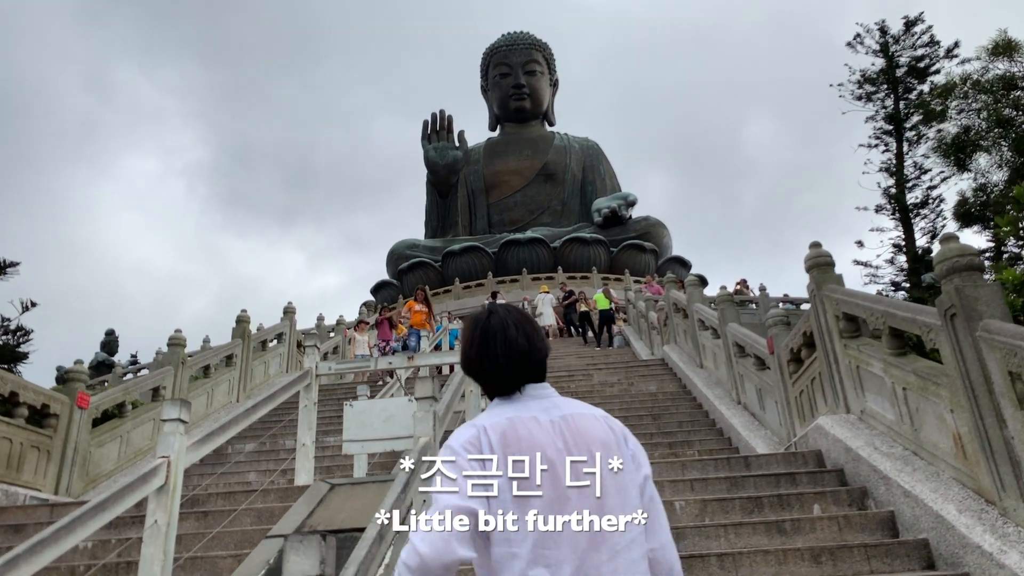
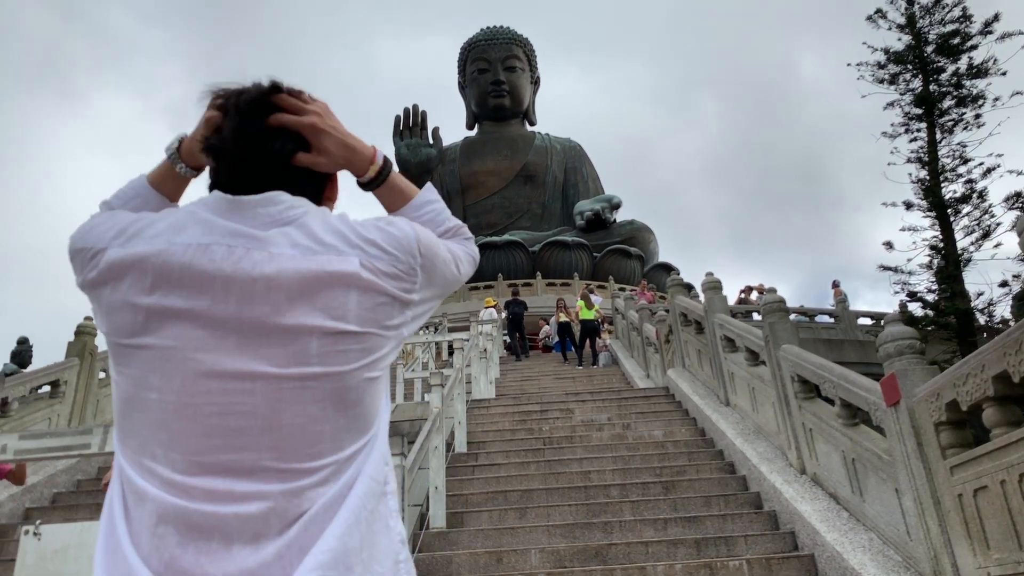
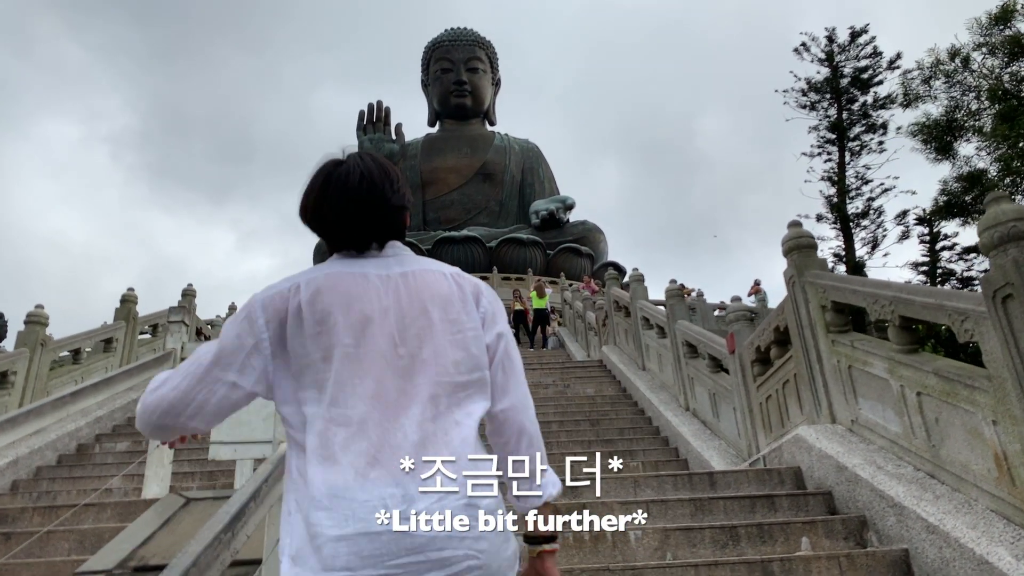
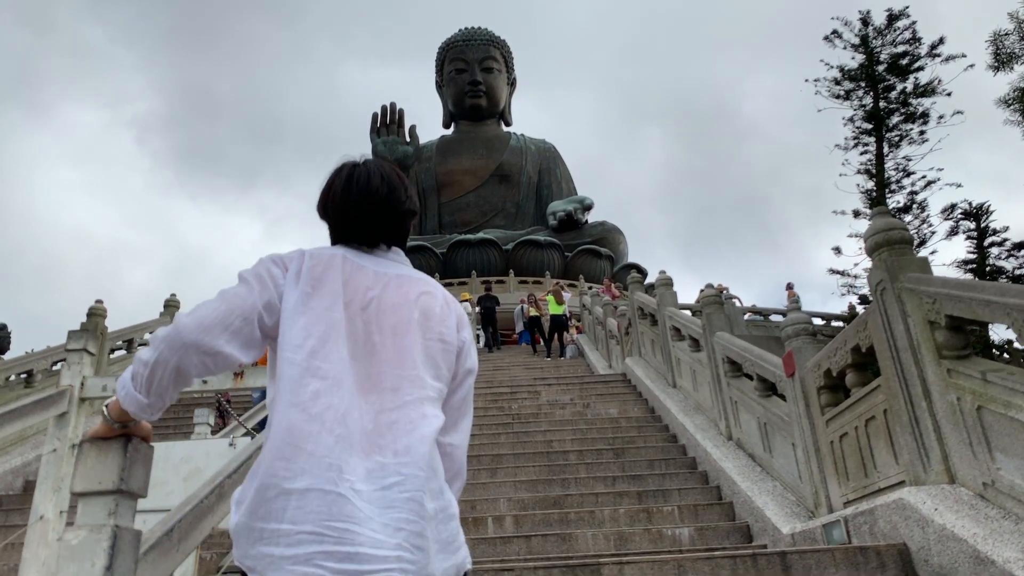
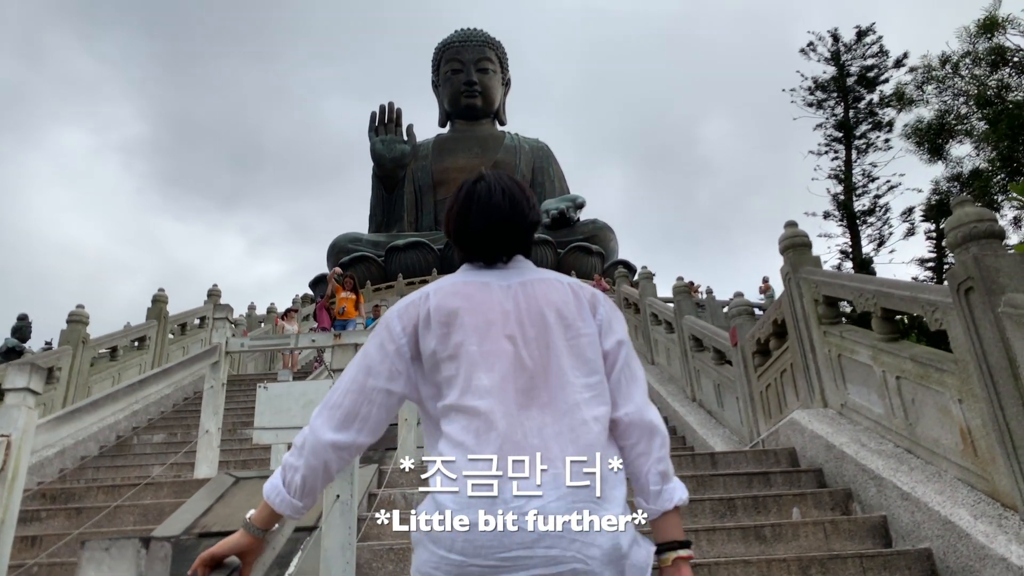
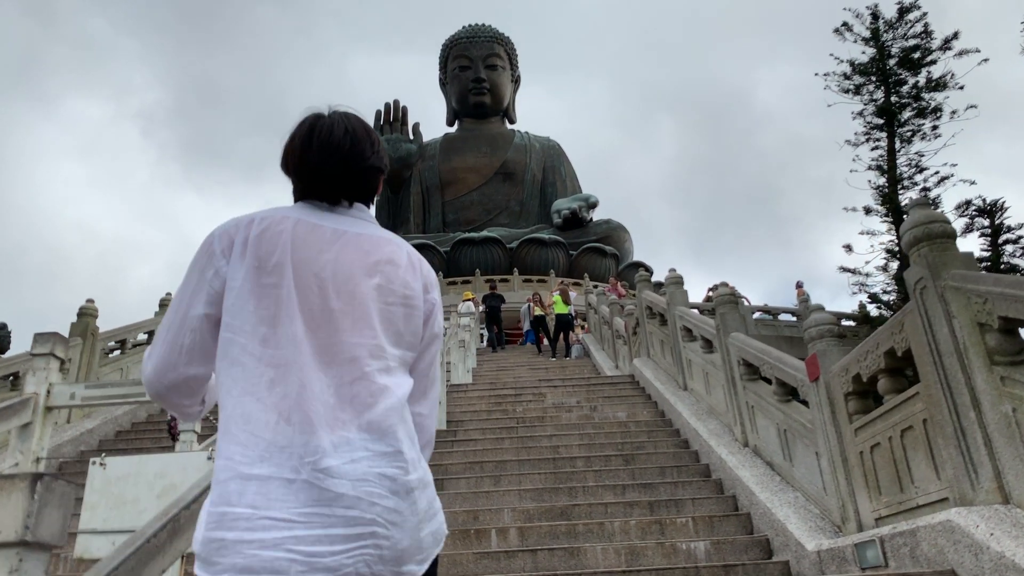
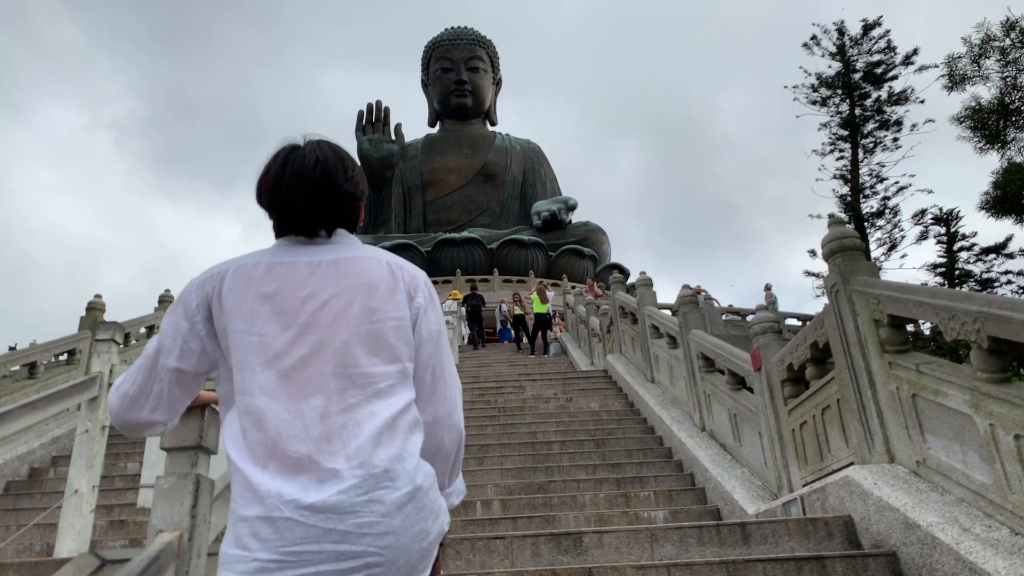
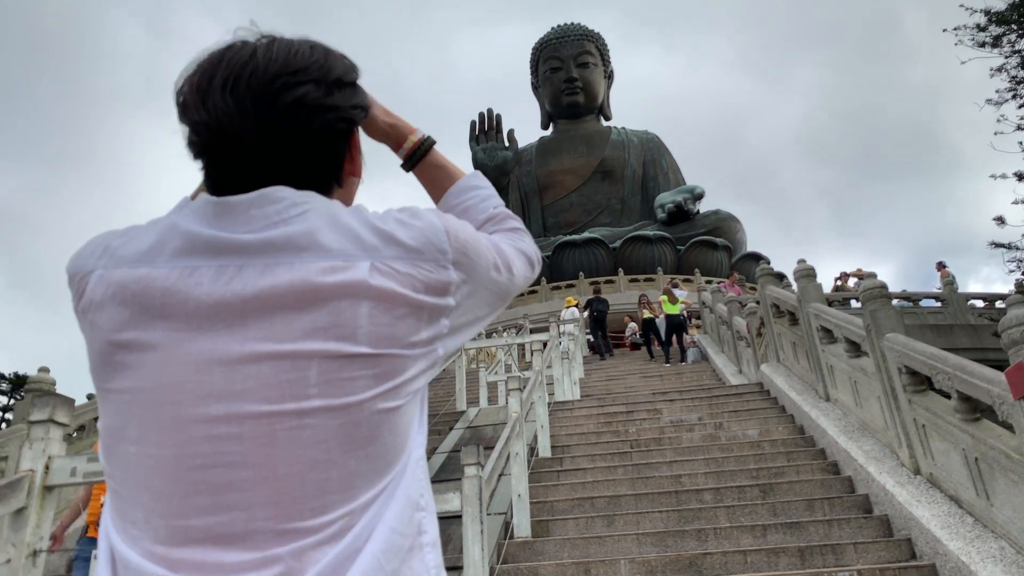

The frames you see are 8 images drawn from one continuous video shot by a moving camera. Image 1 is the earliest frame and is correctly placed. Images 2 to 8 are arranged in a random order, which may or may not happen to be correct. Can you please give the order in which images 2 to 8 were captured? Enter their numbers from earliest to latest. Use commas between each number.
5, 3, 7, 4, 6, 2, 8
